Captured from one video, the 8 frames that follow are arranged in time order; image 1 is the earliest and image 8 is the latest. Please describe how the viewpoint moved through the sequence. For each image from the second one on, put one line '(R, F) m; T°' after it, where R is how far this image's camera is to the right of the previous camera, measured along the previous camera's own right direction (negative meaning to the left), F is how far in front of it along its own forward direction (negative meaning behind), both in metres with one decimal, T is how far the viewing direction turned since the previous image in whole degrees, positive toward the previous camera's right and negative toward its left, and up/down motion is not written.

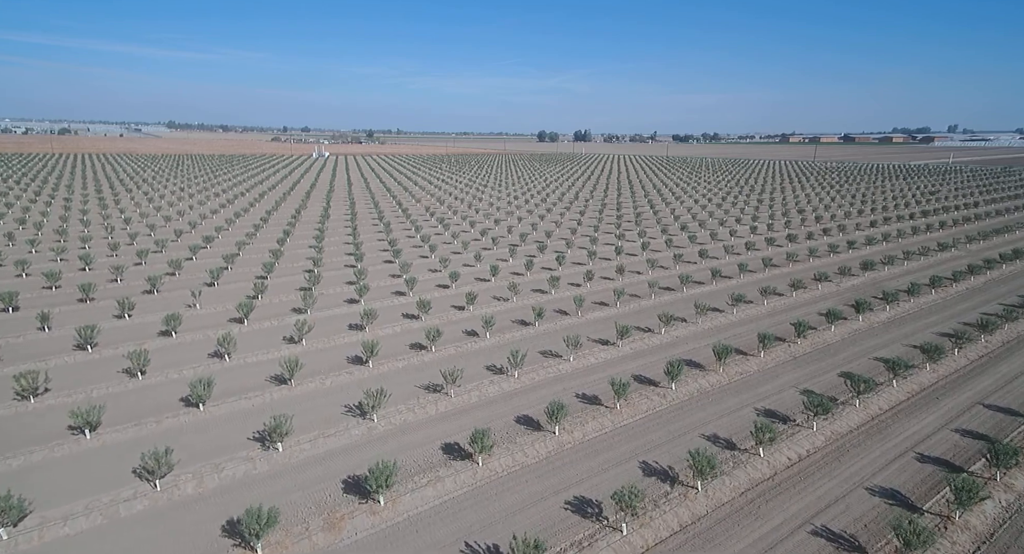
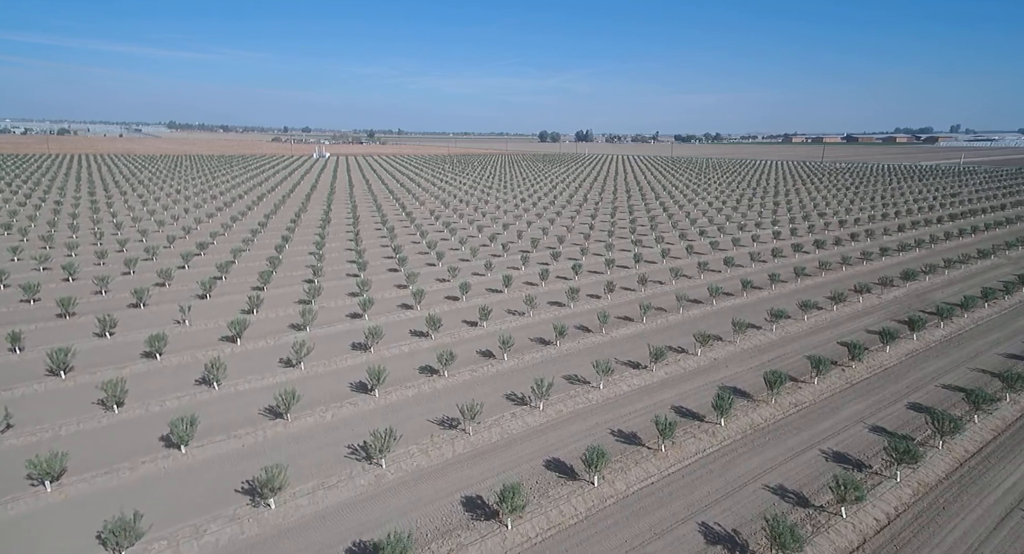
(-0.5, +1.7) m; 0°
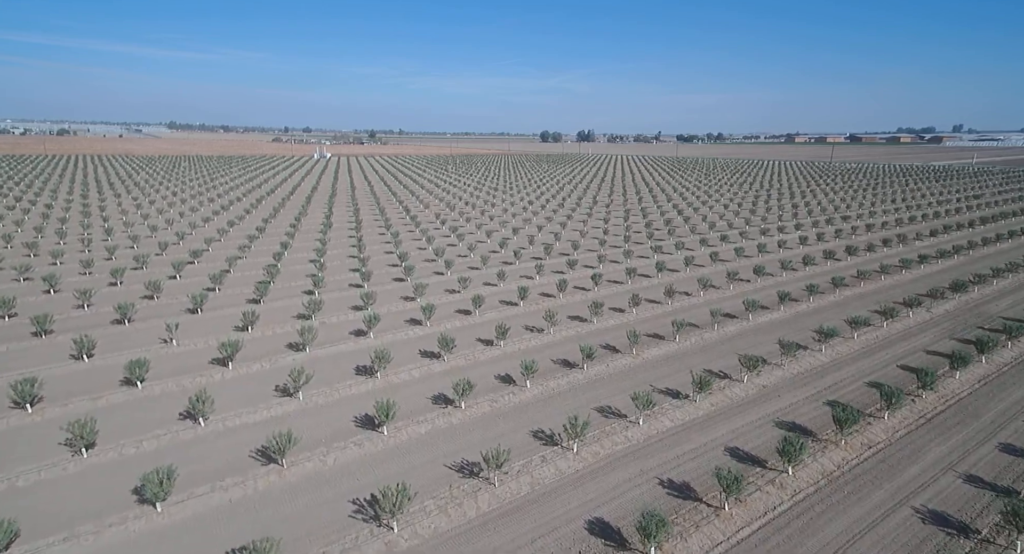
(-0.5, +1.7) m; 0°
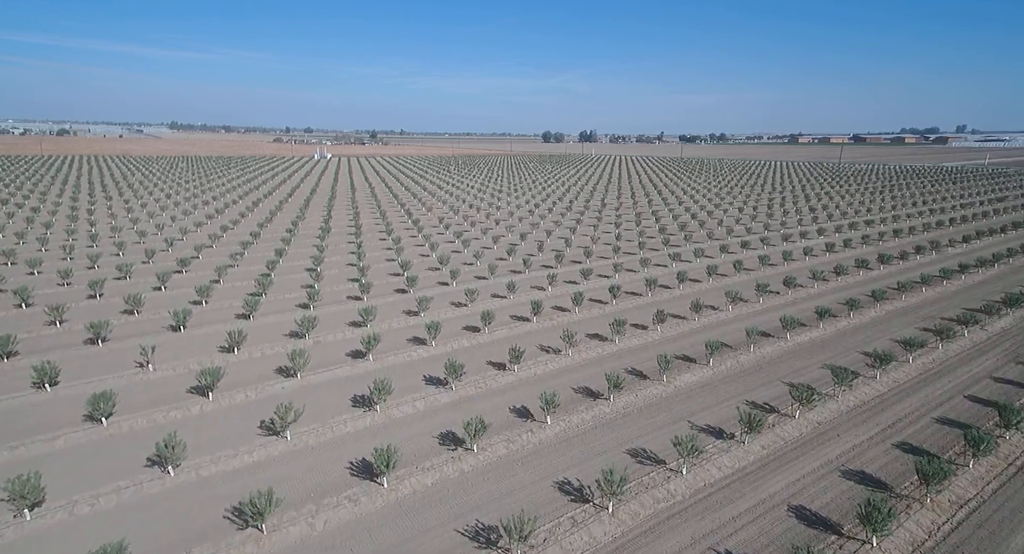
(-0.4, +1.8) m; 0°
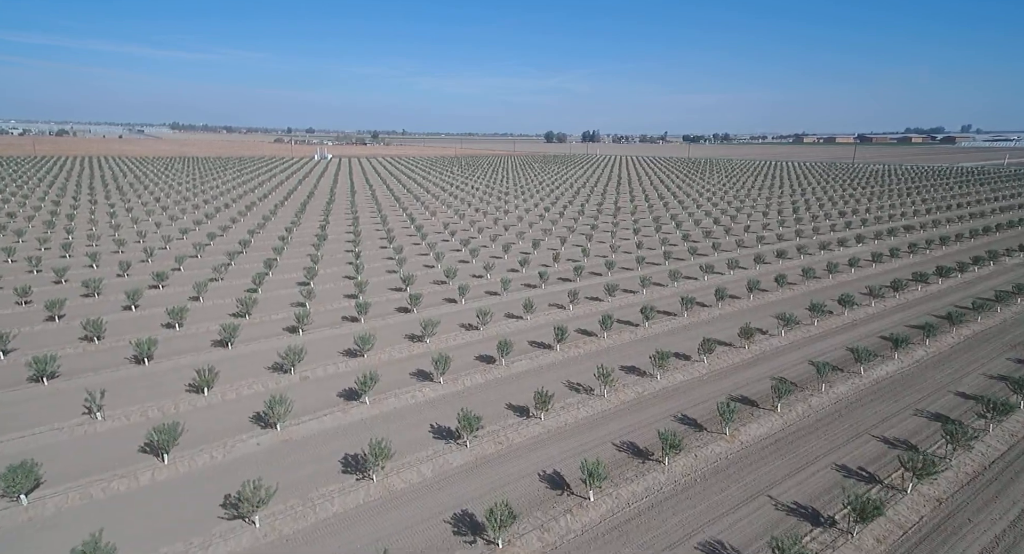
(-0.5, +2.7) m; 0°
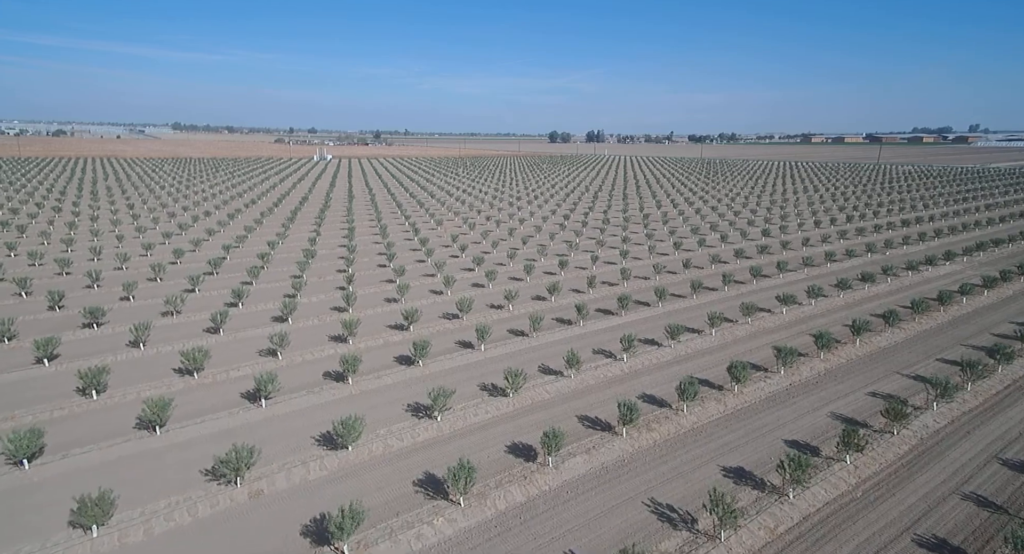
(-0.9, +5.0) m; 0°
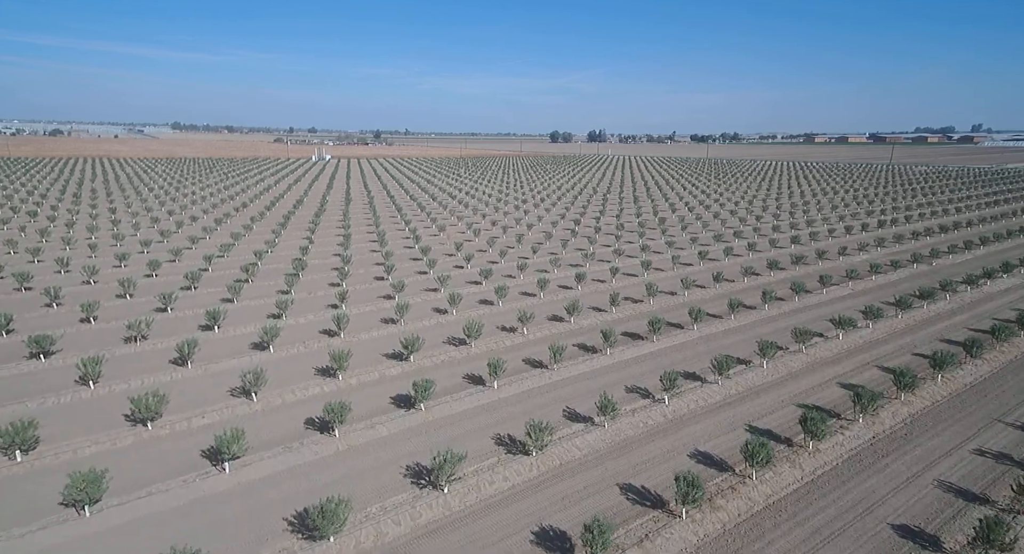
(-0.4, +2.6) m; 0°
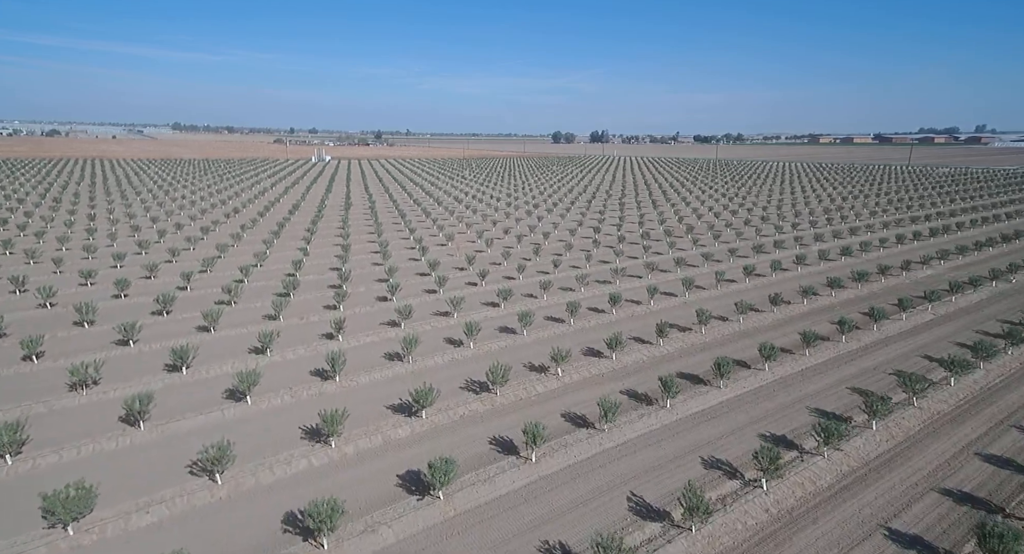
(-0.8, +3.2) m; 0°
